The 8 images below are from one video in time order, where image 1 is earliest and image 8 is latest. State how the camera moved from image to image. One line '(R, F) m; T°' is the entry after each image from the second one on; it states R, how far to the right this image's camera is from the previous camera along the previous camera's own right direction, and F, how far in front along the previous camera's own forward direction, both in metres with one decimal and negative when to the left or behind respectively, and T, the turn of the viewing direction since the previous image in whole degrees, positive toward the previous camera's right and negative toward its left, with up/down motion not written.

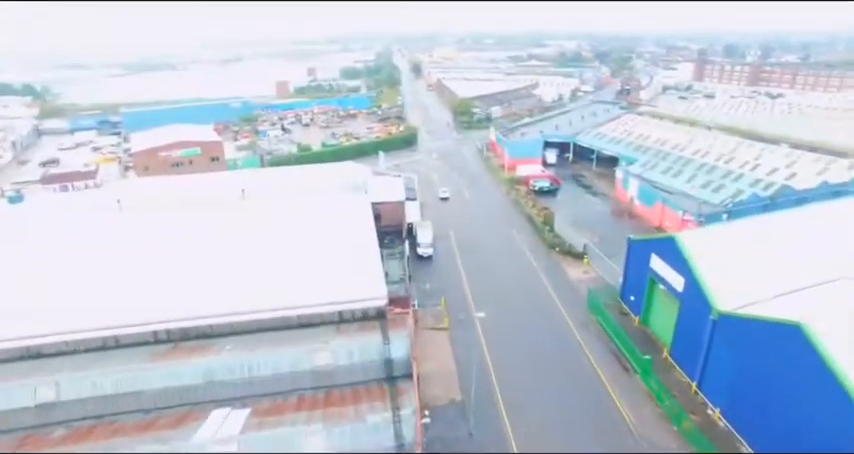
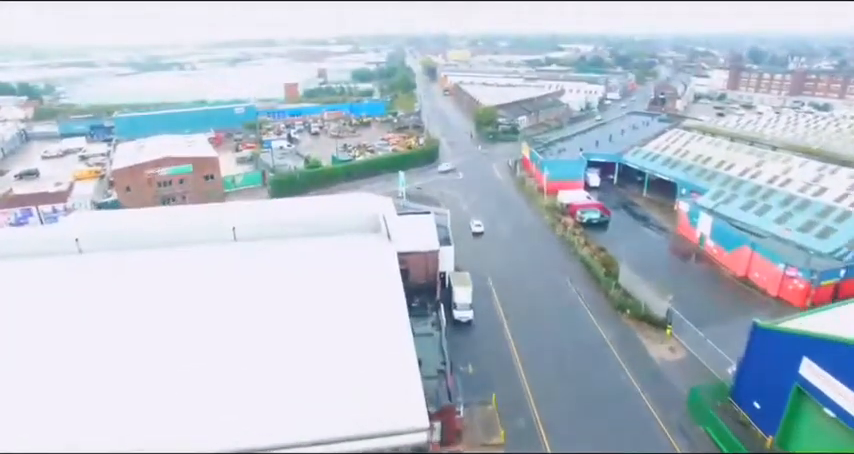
(-0.7, +3.0) m; -1°
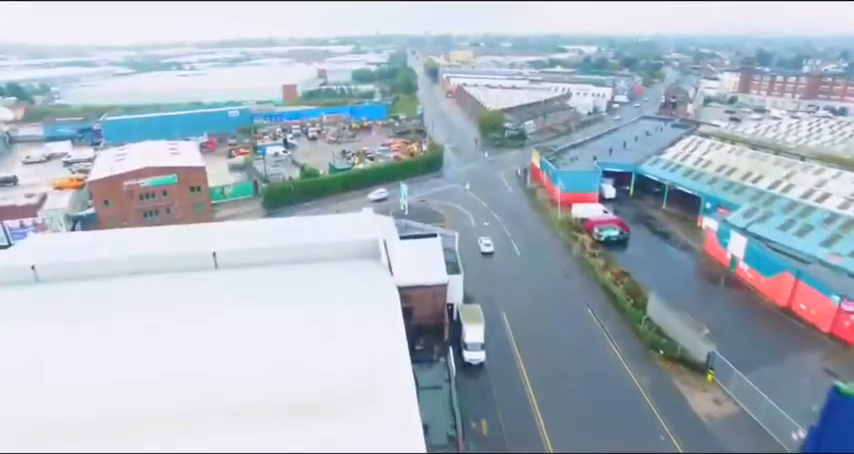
(-0.1, +1.4) m; 0°
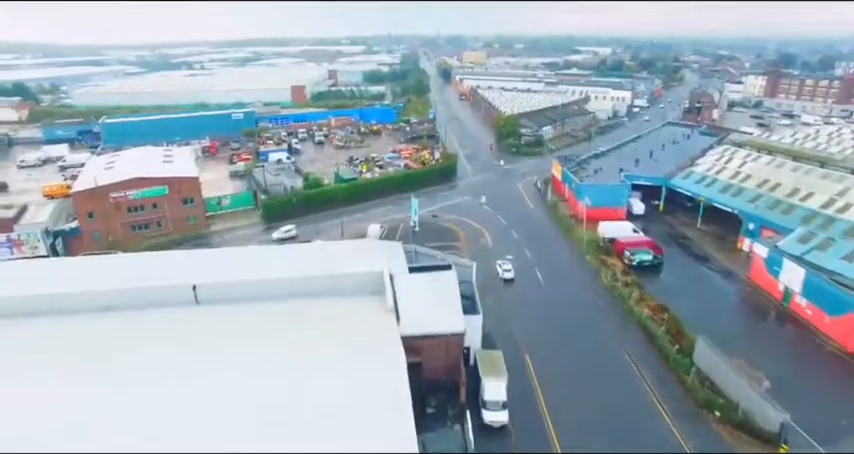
(-0.1, +1.5) m; -1°
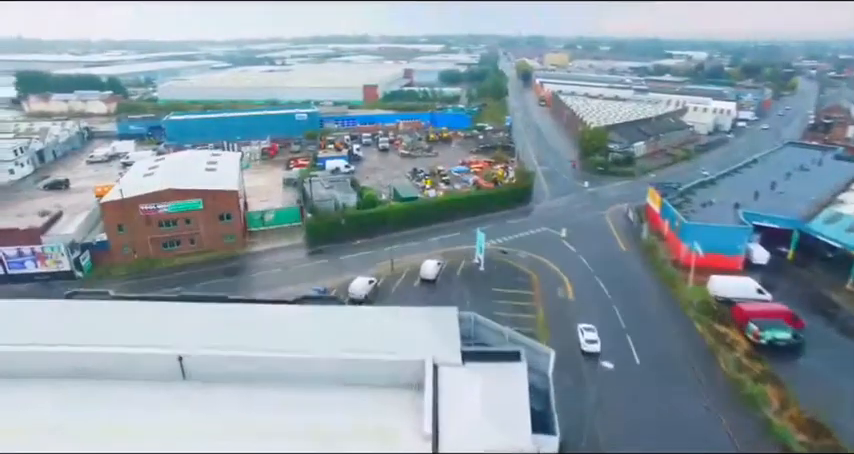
(0.0, +2.5) m; -7°
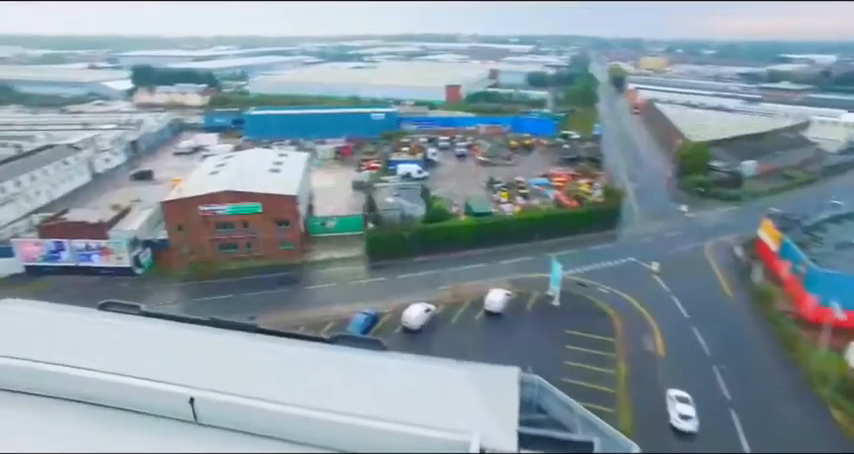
(+0.1, +1.3) m; -8°
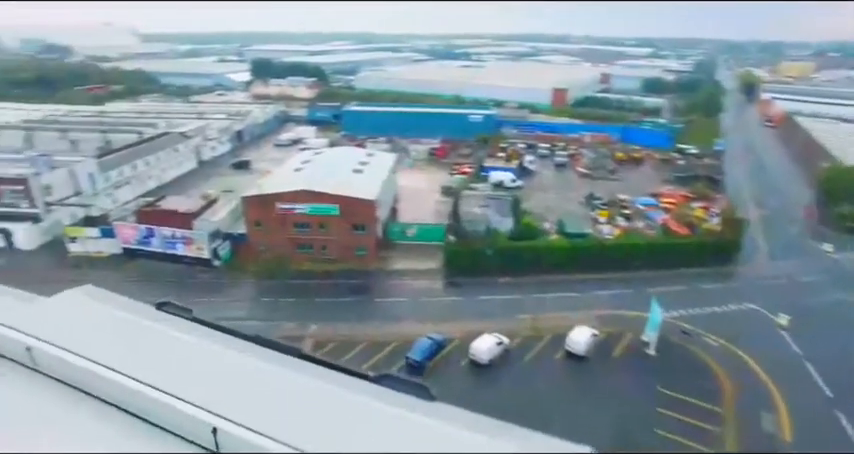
(+0.3, +1.1) m; -10°
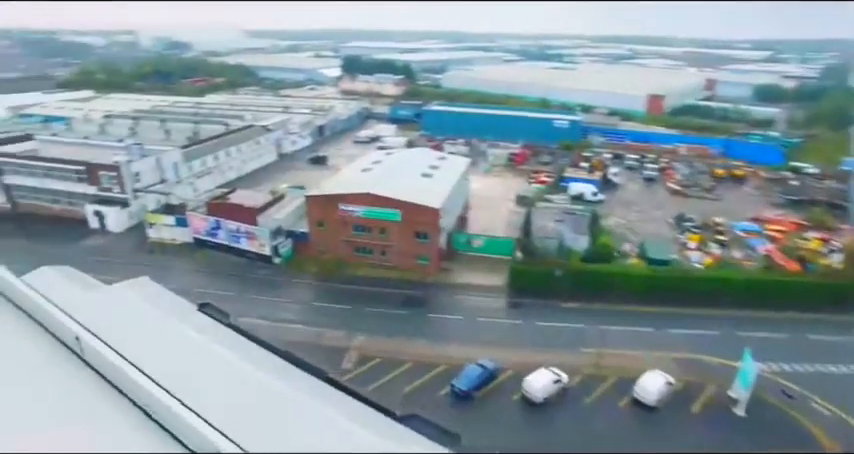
(+0.3, +0.8) m; -9°
